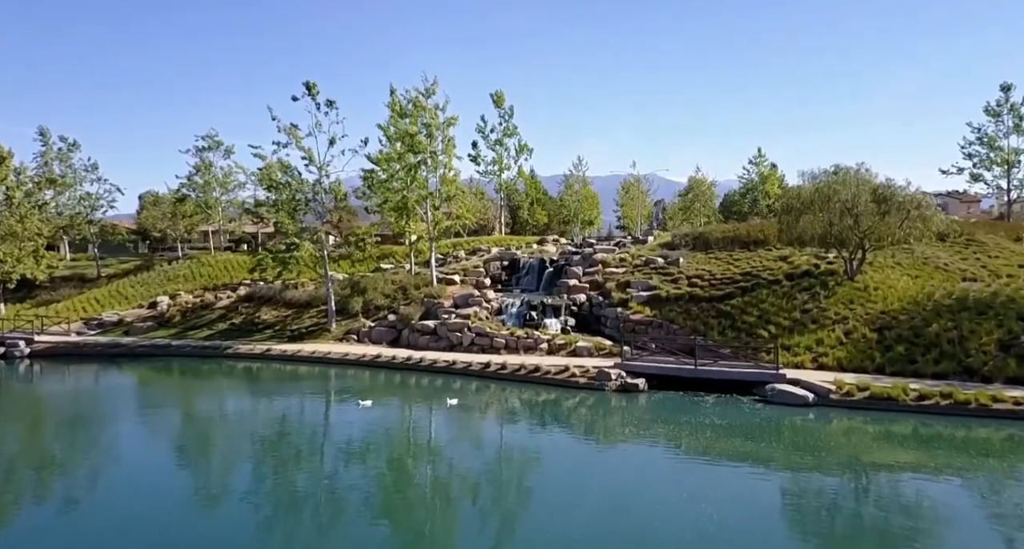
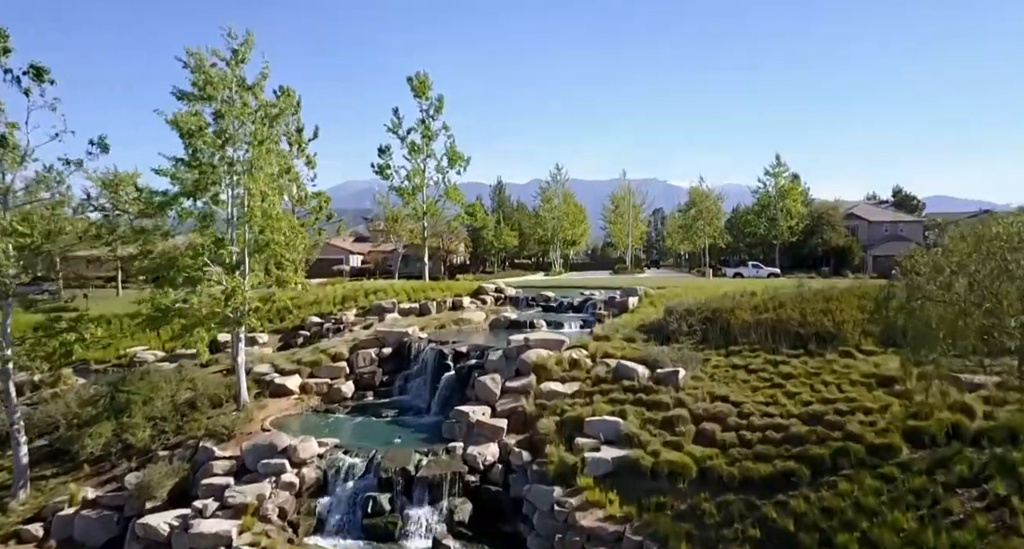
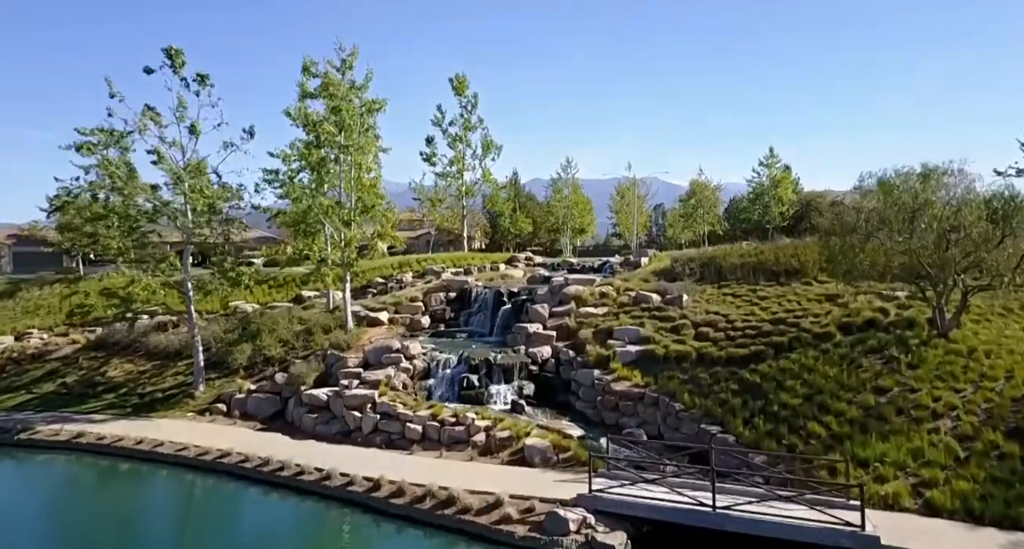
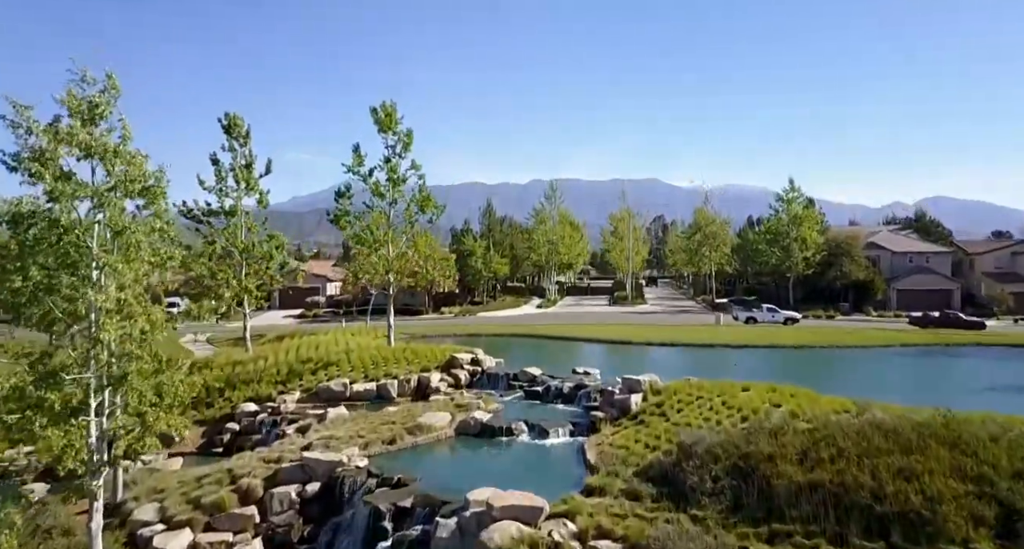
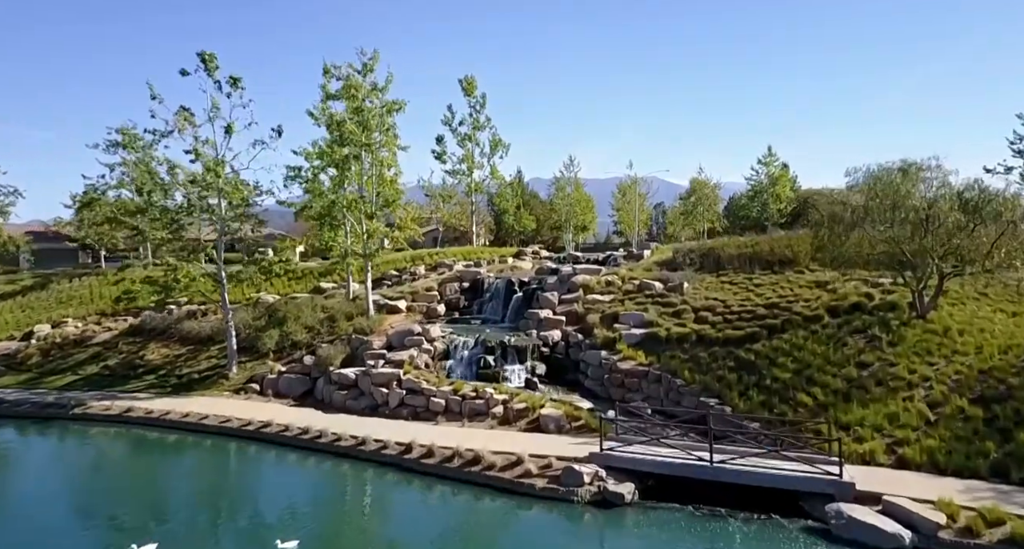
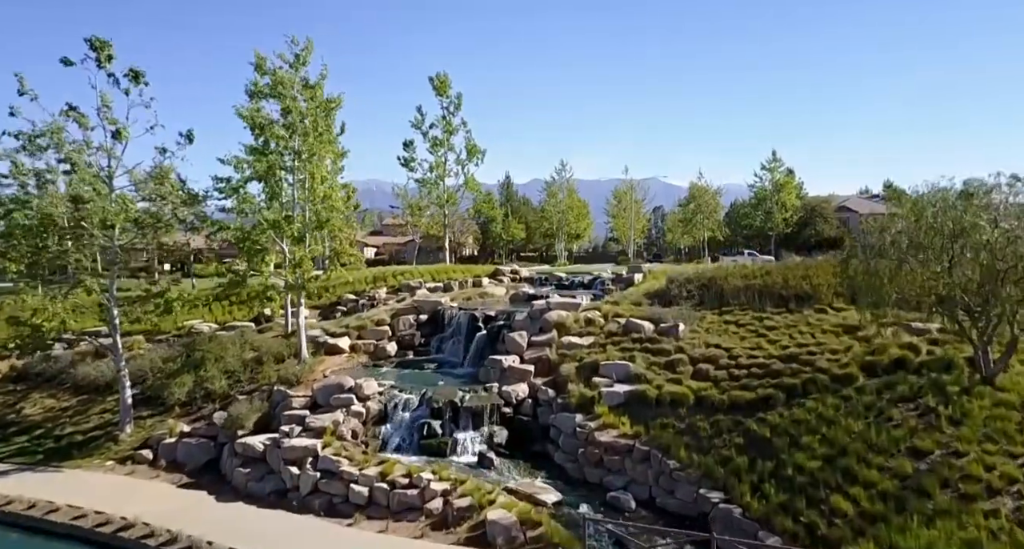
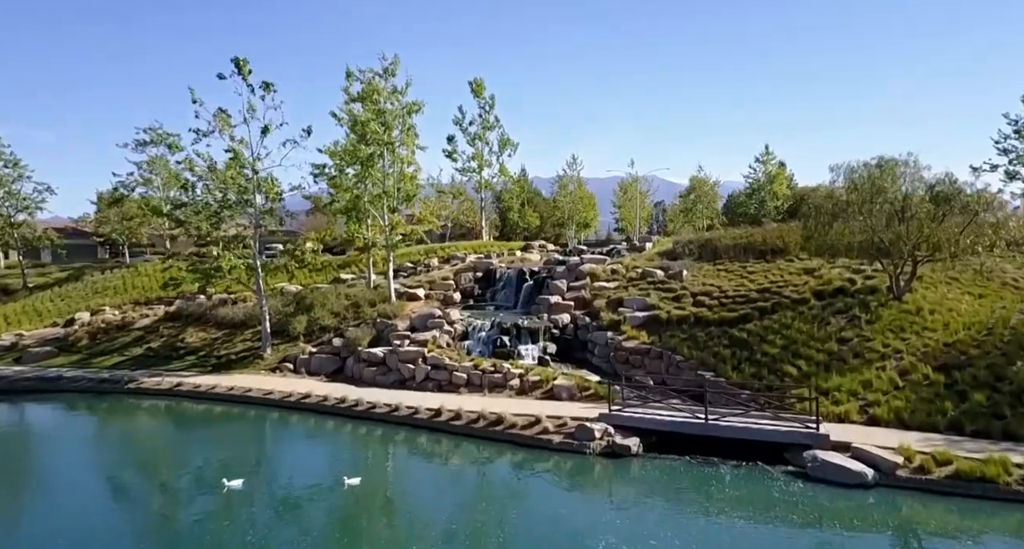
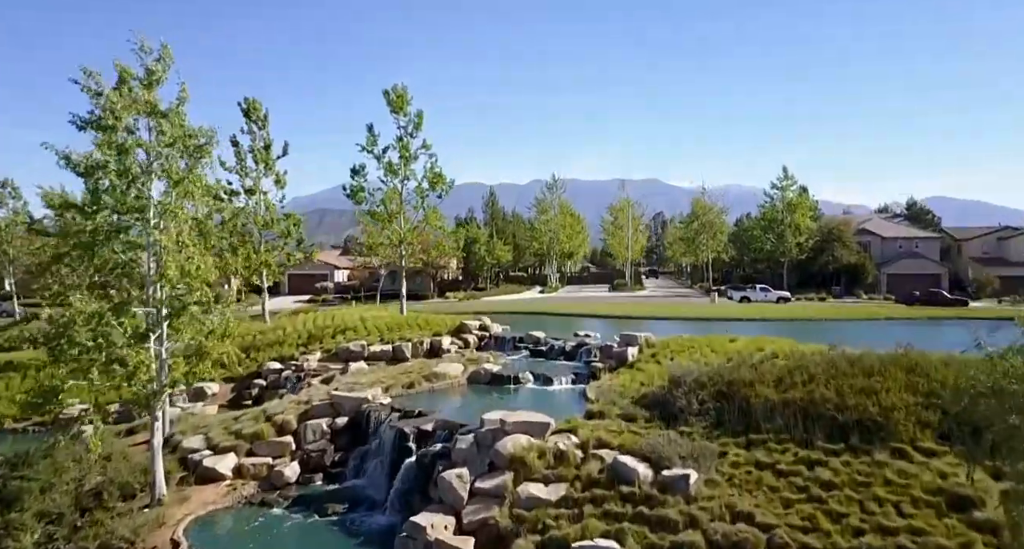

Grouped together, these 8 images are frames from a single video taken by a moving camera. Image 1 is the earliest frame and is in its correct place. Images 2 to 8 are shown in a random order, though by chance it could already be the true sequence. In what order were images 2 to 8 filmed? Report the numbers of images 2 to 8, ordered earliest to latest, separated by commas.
7, 5, 3, 6, 2, 8, 4
